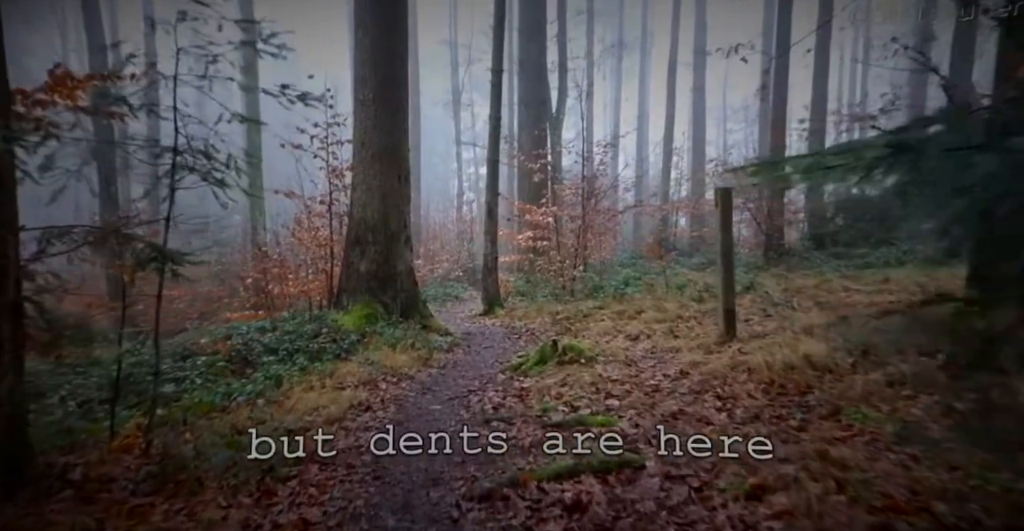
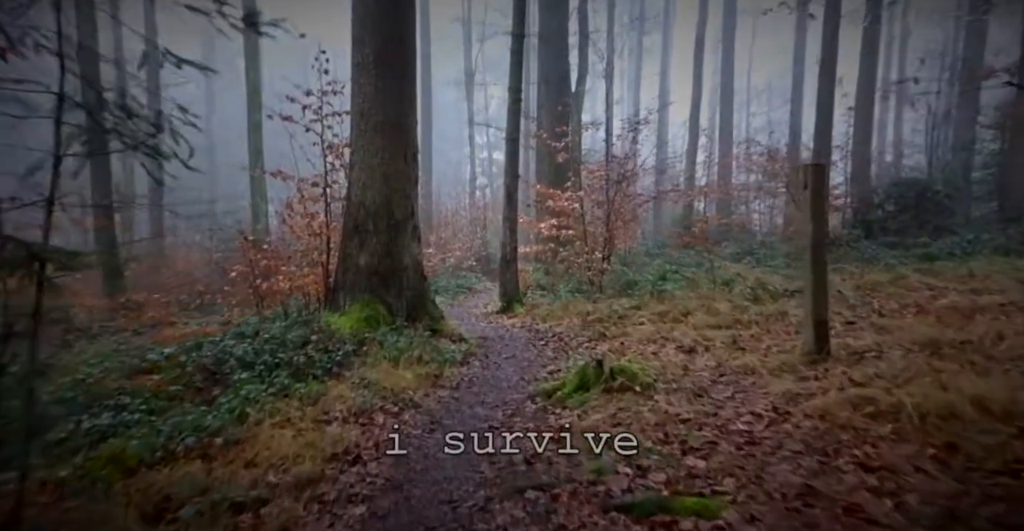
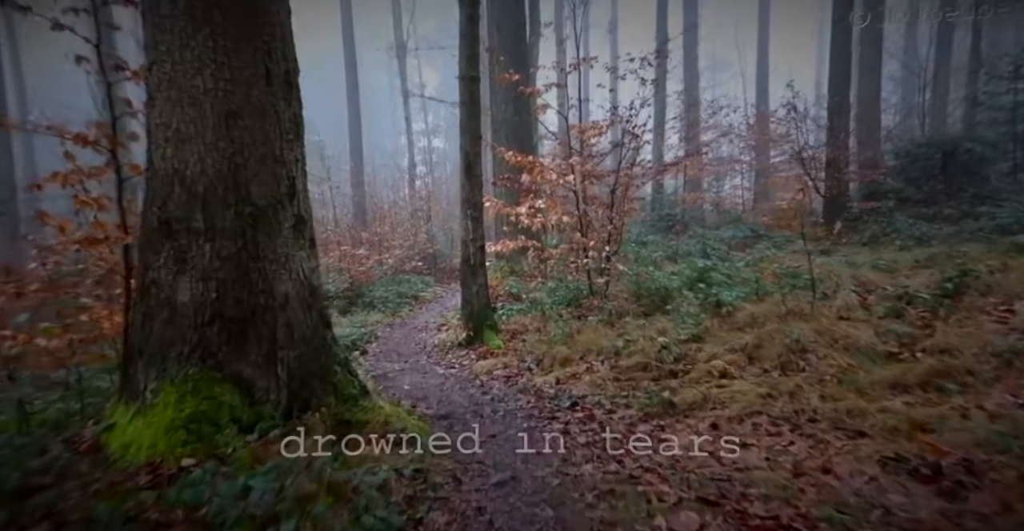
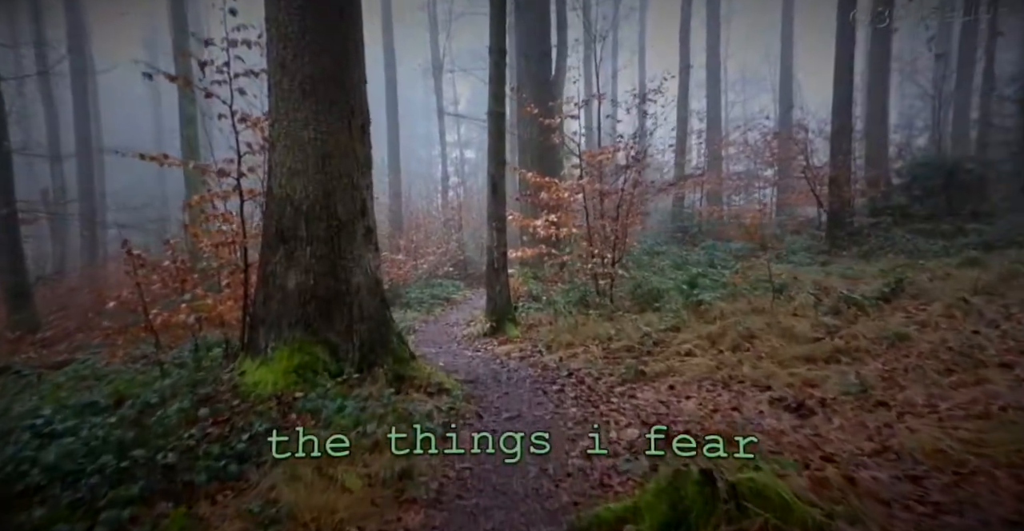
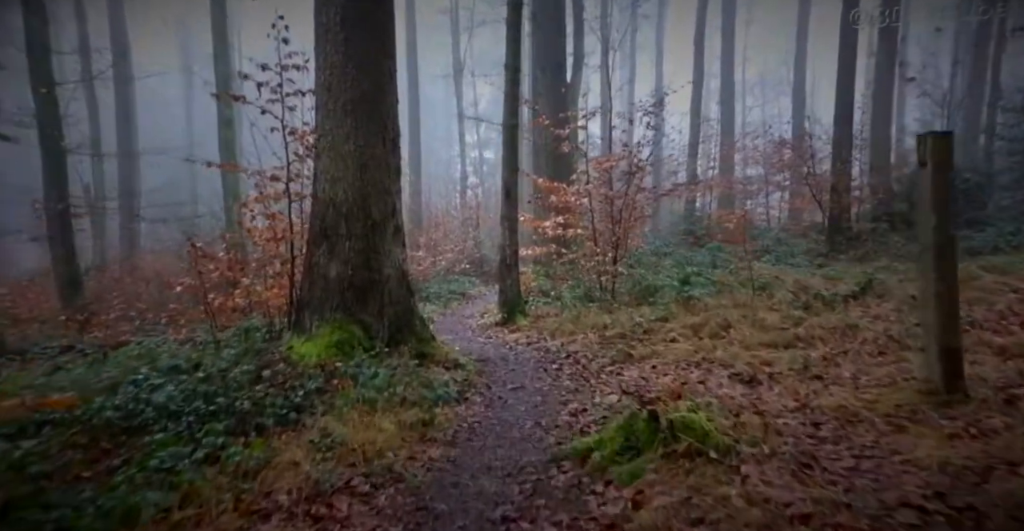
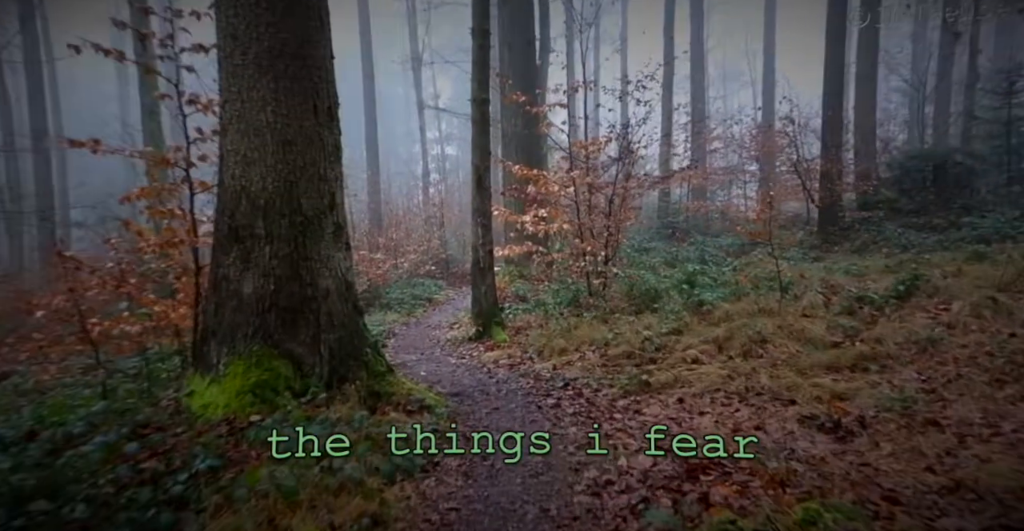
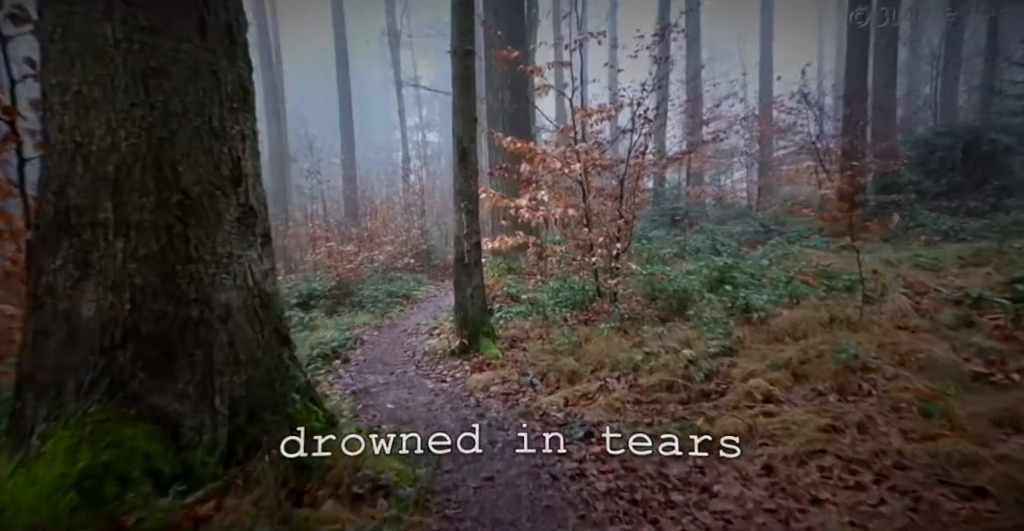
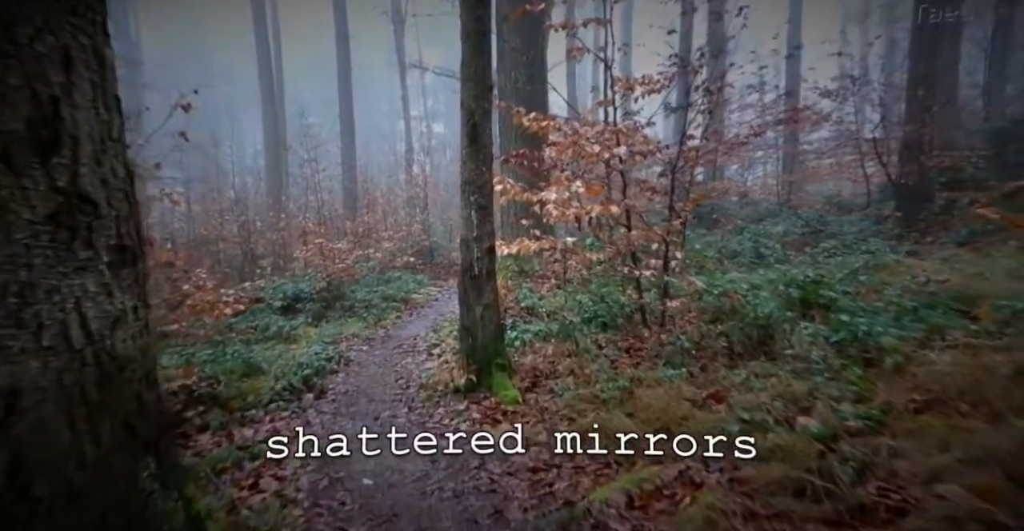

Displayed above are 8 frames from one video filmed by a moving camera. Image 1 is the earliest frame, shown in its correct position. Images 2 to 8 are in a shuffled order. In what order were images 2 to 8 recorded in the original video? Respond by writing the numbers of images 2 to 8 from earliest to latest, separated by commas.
2, 5, 4, 6, 3, 7, 8
